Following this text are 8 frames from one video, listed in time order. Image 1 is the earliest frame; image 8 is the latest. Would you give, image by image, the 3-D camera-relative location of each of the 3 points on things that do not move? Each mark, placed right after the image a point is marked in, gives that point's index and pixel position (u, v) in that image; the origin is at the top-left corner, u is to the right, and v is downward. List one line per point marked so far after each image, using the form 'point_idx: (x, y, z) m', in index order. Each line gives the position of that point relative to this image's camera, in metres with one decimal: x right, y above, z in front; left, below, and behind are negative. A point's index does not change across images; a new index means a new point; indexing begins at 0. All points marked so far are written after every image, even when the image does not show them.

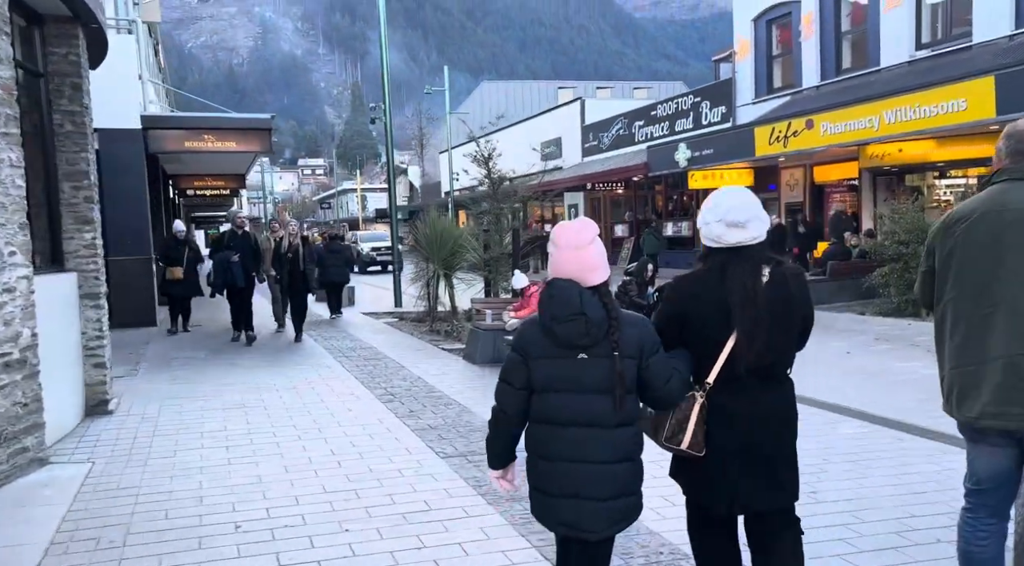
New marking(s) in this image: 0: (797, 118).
0: (+5.9, +3.4, +18.3) m
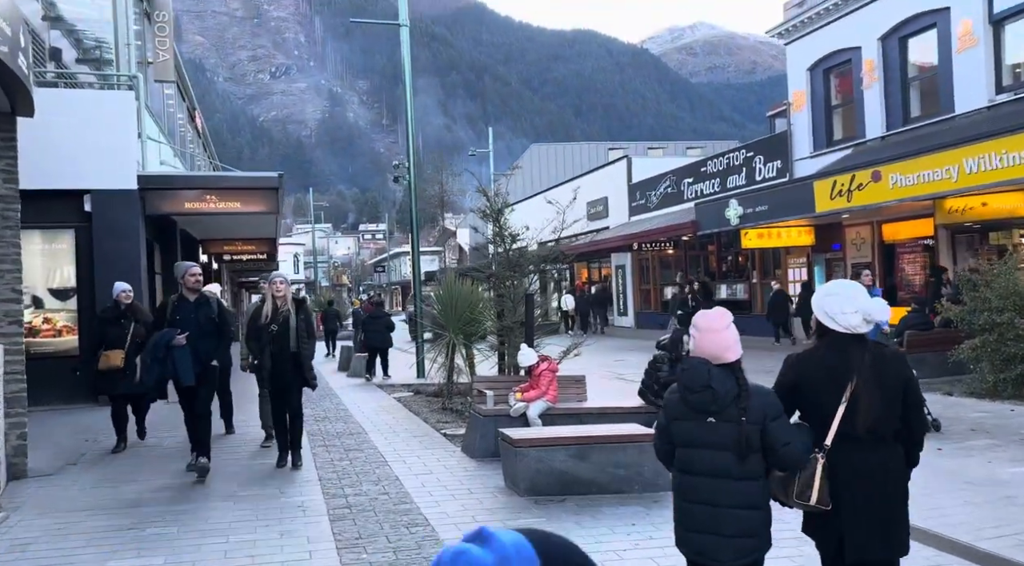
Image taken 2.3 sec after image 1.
0: (+6.5, +2.1, +16.6) m
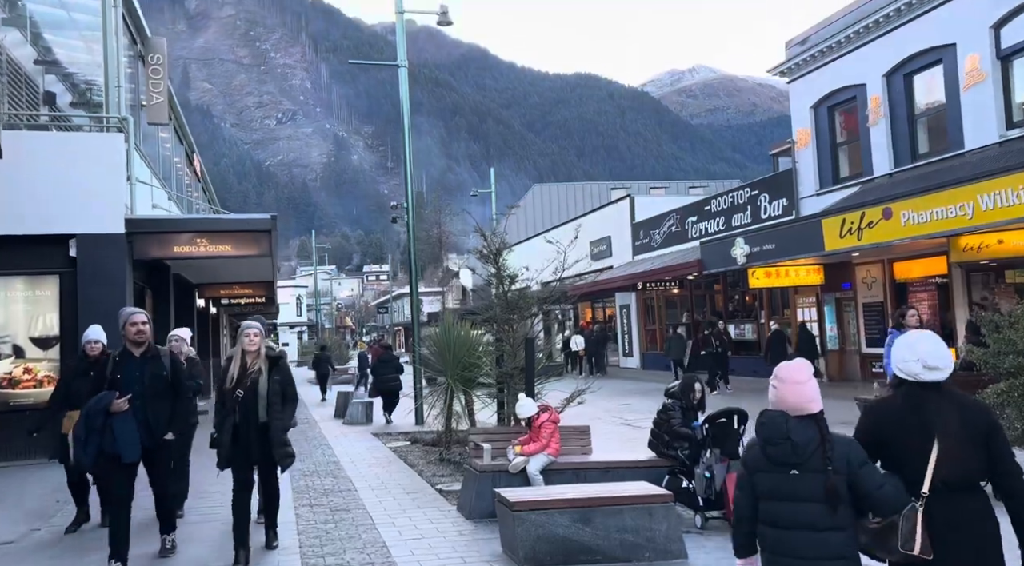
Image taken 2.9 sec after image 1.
0: (+6.5, +1.4, +16.2) m
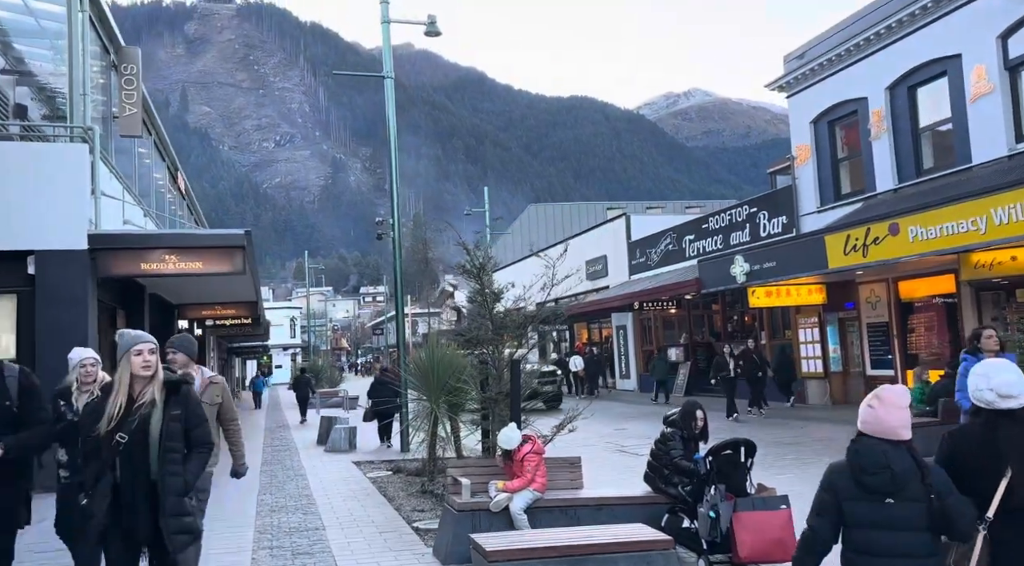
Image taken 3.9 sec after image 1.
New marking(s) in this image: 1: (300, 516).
0: (+6.4, +1.0, +15.5) m
1: (-1.9, -2.1, +7.9) m
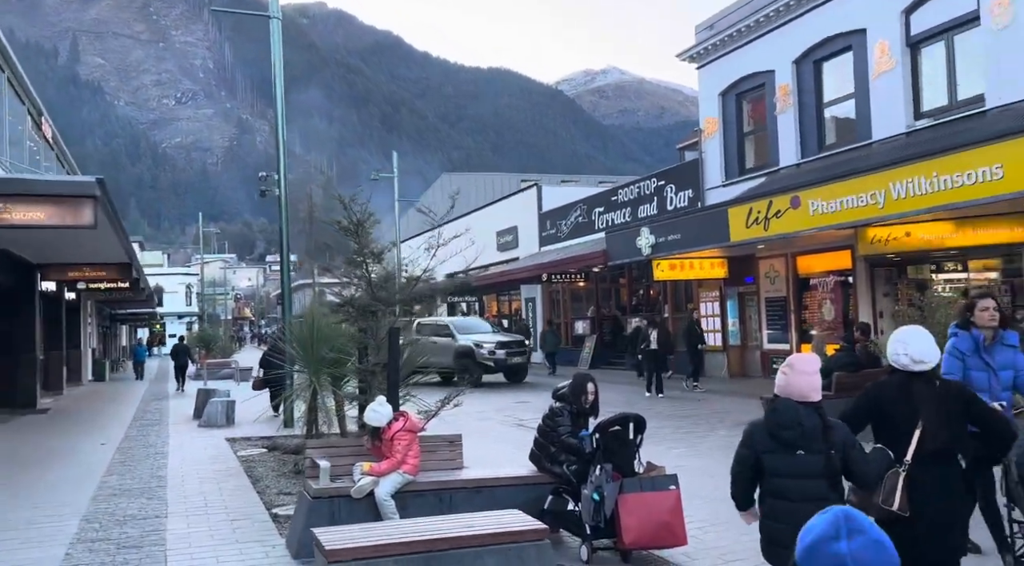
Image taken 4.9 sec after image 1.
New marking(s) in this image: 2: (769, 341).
0: (+4.6, +1.5, +15.4) m
1: (-2.9, -1.7, +7.1) m
2: (+5.8, -1.3, +19.9) m
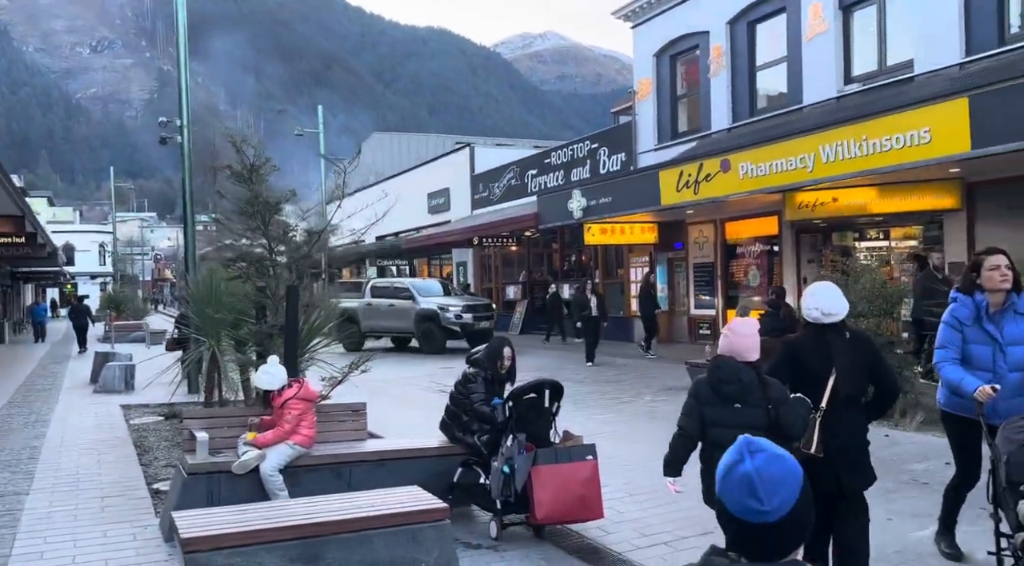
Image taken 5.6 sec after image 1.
0: (+3.3, +2.1, +15.0) m
1: (-3.6, -1.4, +6.4) m
2: (+4.1, -0.5, +19.8) m
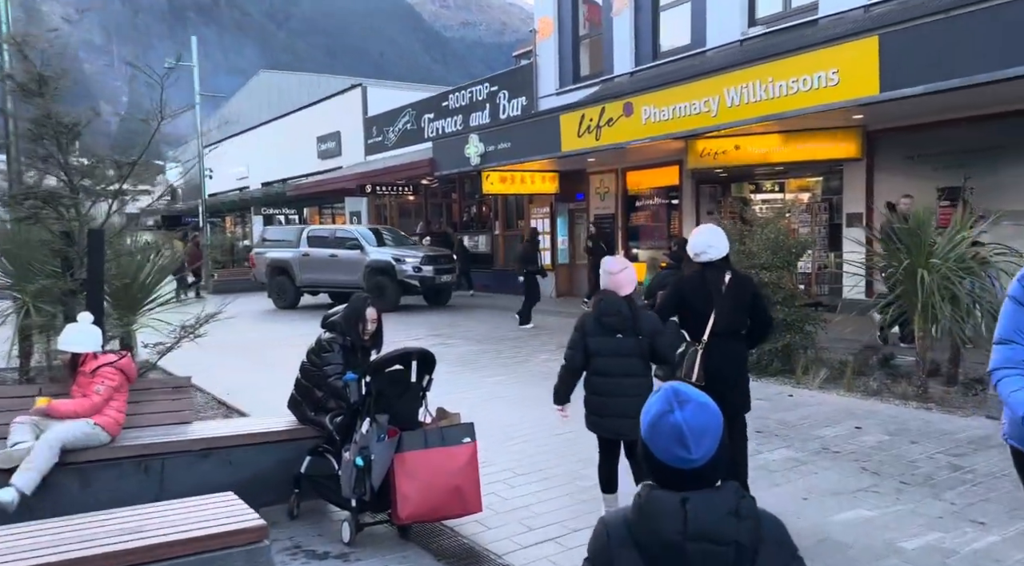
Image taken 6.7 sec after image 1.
0: (+1.6, +2.9, +14.1) m
1: (-4.4, -1.1, +4.9) m
2: (+1.8, +0.5, +19.1) m
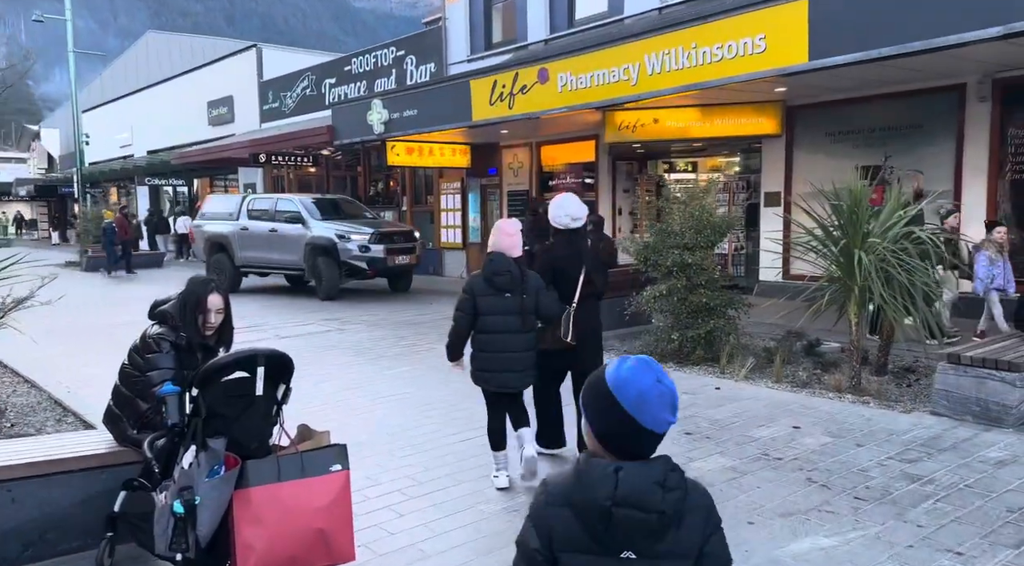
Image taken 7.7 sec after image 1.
0: (+0.2, +3.2, +13.0) m
1: (-4.9, -1.0, +3.4) m
2: (0.0, +0.9, +18.0) m
